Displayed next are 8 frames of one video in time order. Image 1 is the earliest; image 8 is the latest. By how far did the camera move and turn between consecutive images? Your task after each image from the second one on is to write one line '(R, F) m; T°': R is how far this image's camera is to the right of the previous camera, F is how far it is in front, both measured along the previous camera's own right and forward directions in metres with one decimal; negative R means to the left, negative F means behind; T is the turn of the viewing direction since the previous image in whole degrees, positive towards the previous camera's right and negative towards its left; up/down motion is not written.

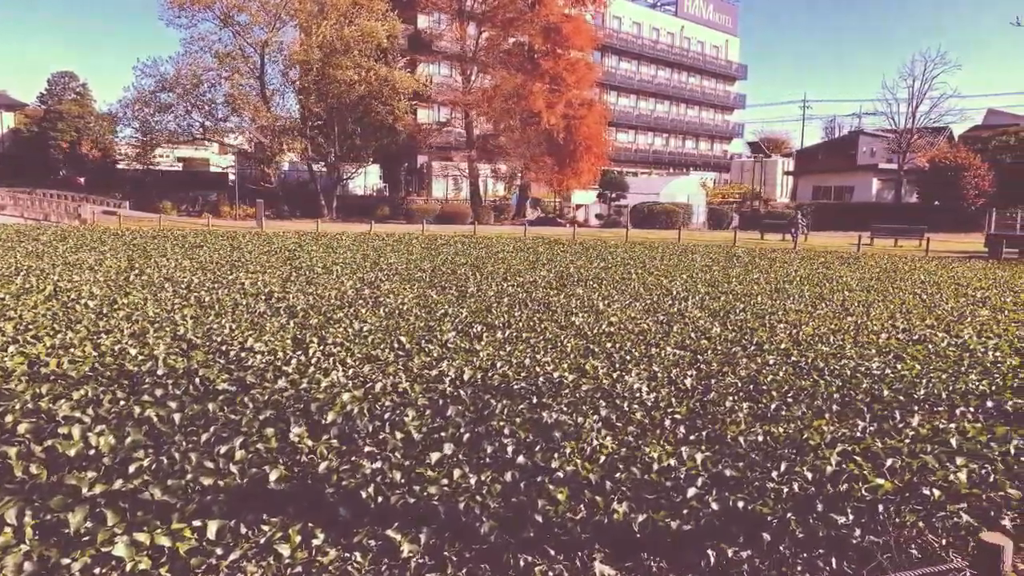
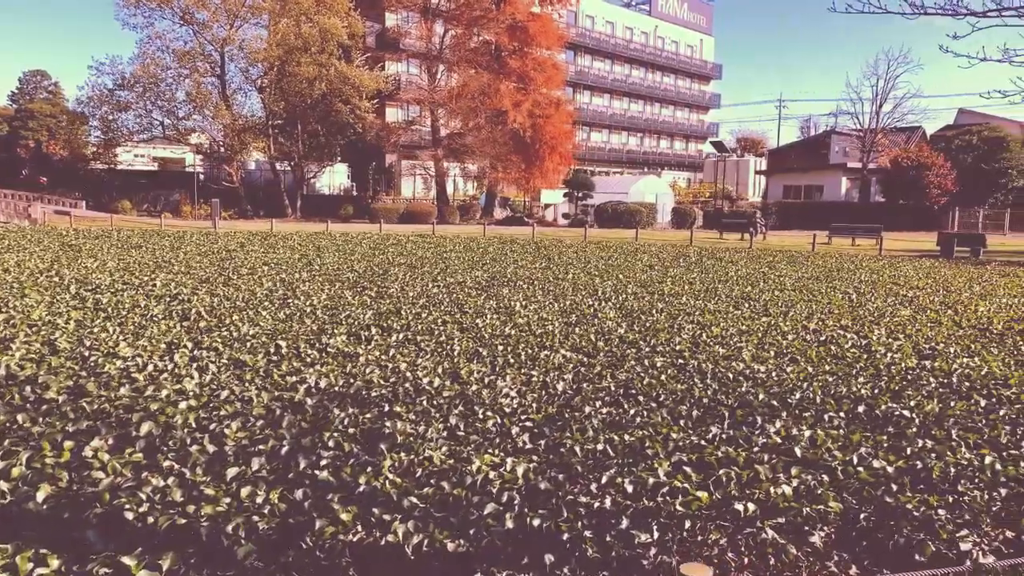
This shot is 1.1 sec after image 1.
(+0.8, +0.2) m; +1°
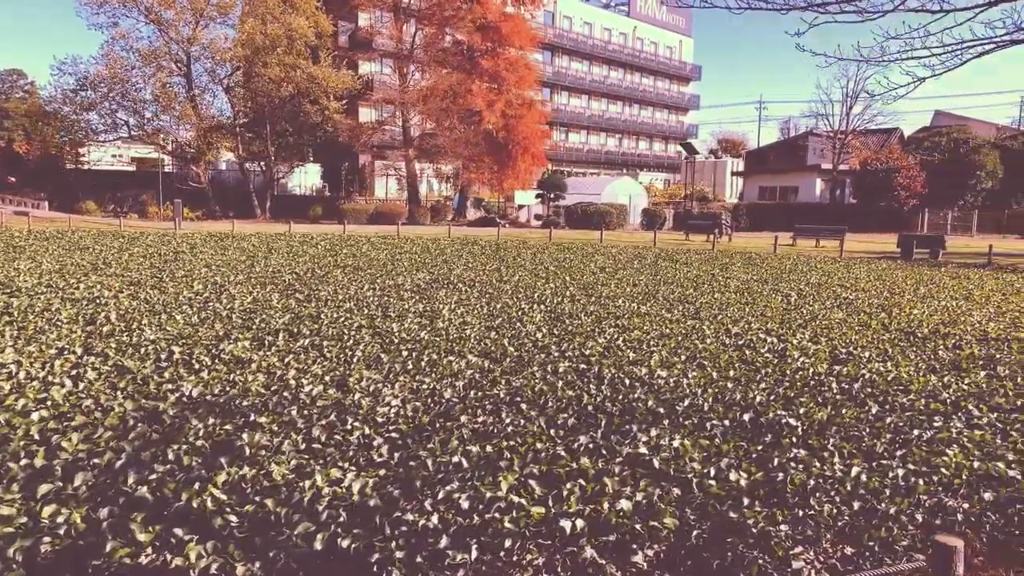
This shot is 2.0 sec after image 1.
(+0.7, +0.1) m; +1°
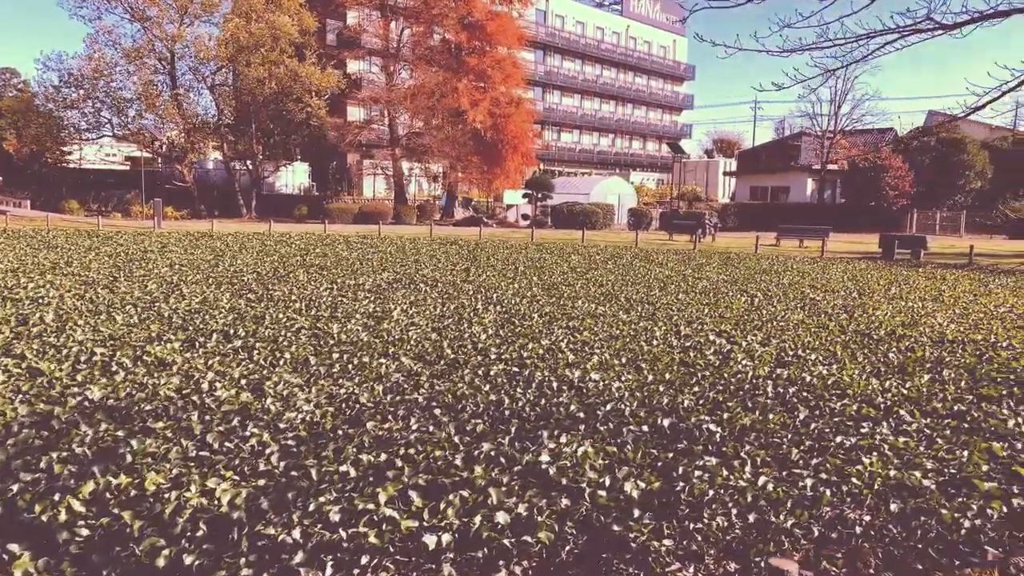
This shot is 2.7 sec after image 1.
(+0.5, +0.2) m; 0°
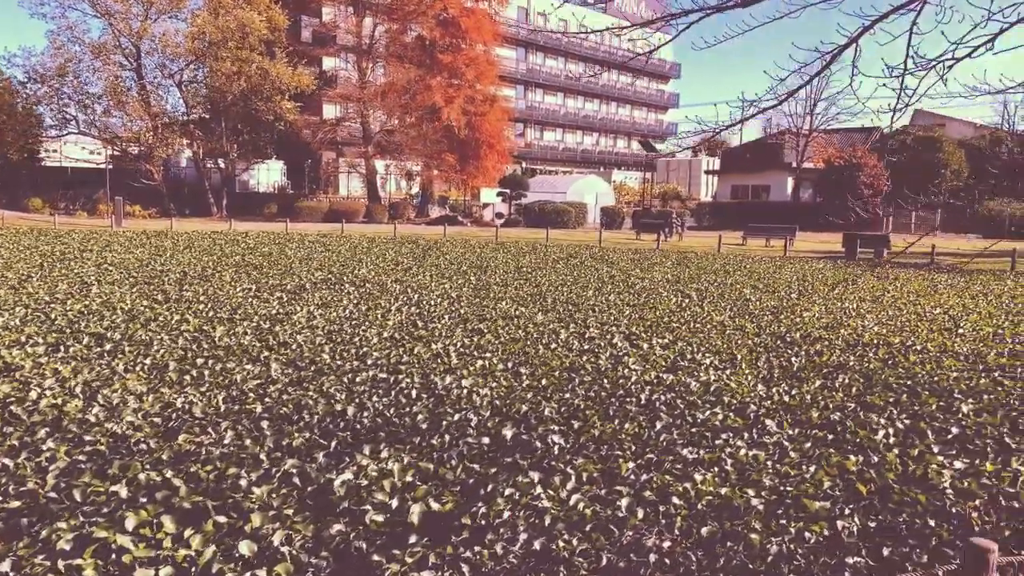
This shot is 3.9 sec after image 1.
(+0.9, +0.3) m; 0°
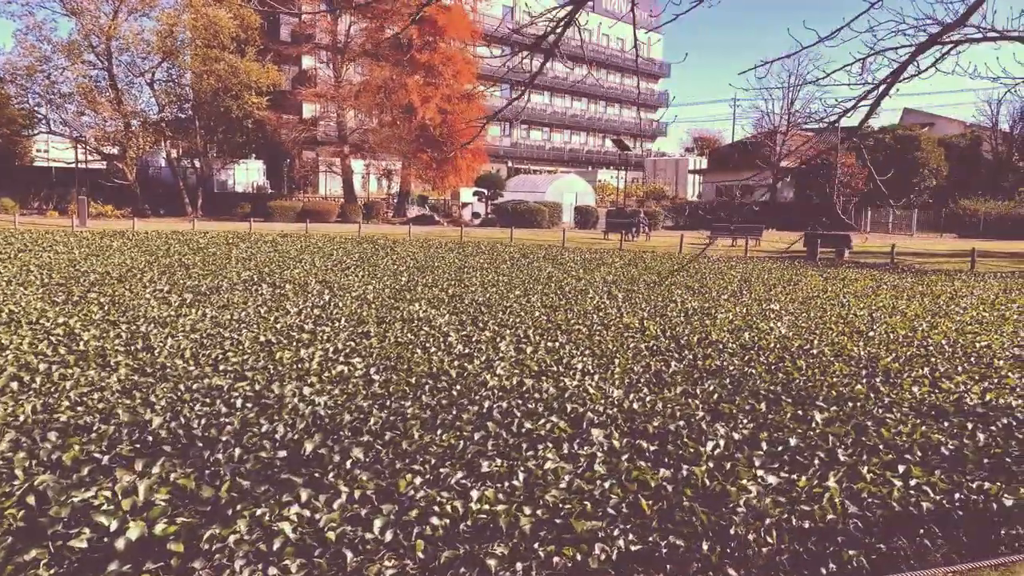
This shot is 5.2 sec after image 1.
(+1.0, +0.2) m; 0°
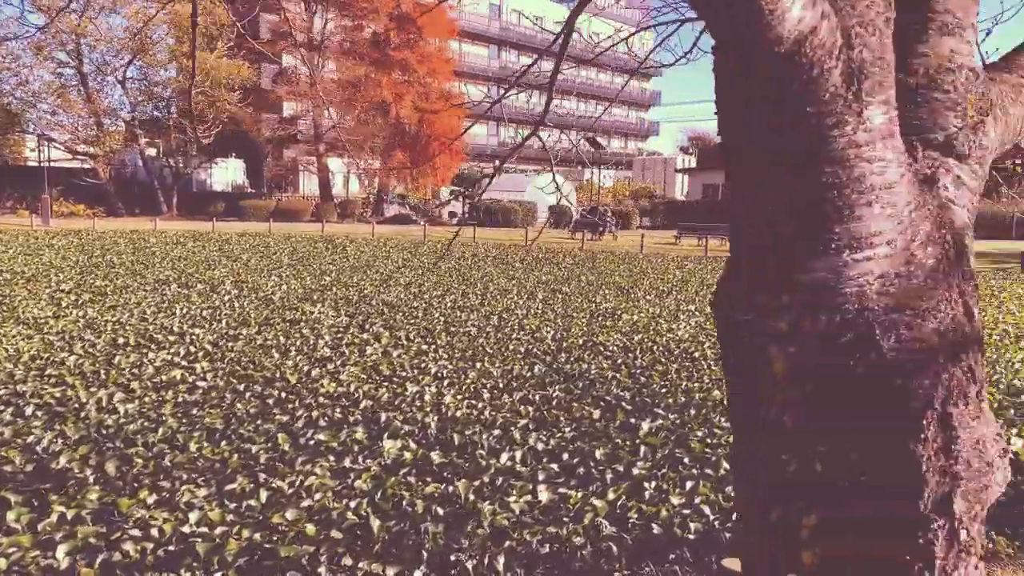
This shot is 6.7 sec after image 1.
(+1.1, +0.3) m; 0°
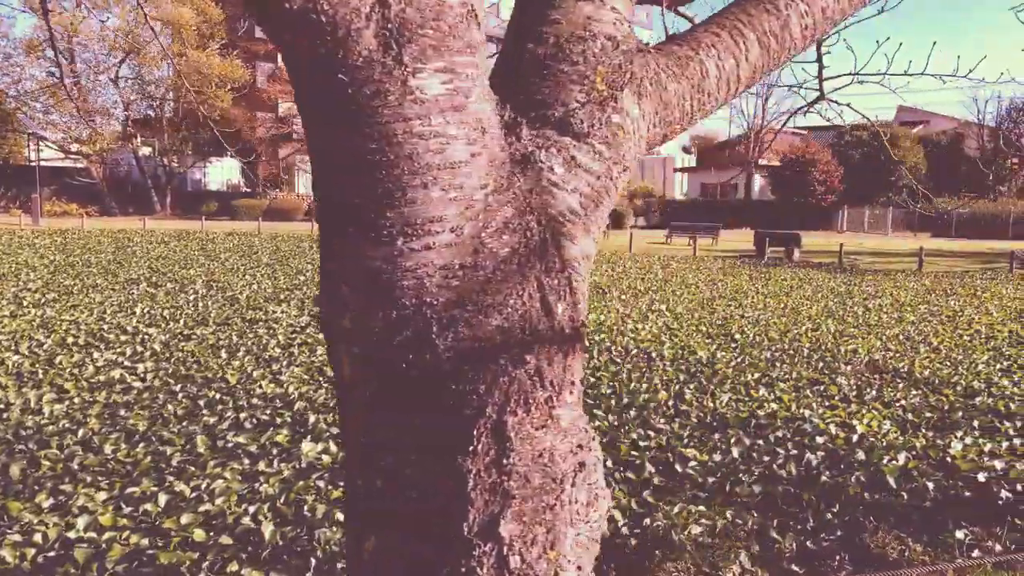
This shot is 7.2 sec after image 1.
(+0.4, +0.1) m; 0°
